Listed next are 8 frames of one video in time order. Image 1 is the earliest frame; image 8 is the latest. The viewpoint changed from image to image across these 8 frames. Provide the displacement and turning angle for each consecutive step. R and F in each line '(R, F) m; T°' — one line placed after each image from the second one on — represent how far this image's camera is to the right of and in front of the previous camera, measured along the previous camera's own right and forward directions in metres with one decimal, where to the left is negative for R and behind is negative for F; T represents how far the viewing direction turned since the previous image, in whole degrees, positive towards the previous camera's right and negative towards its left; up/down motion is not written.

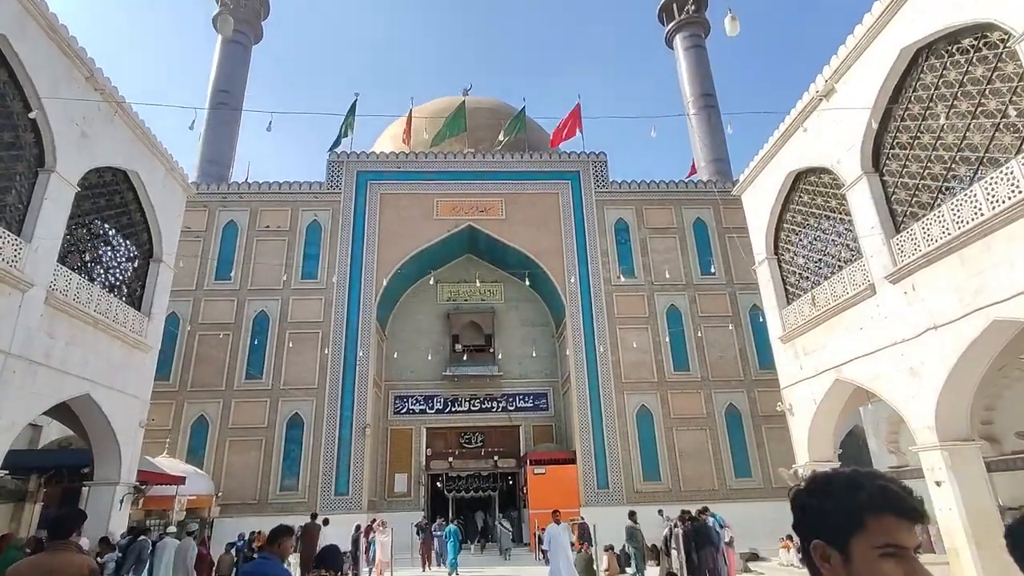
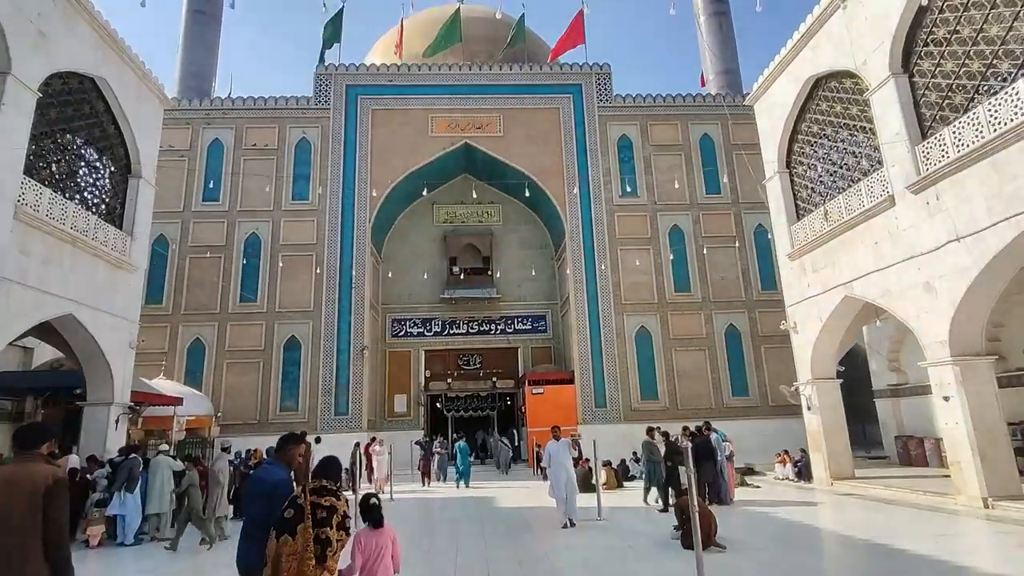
(0.0, +0.4) m; 0°
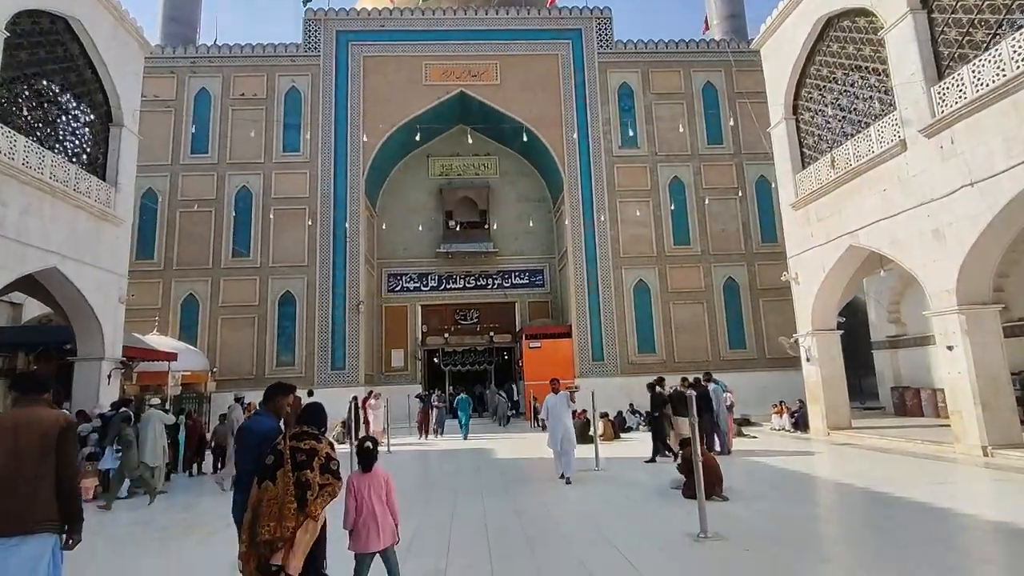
(0.0, +0.2) m; 0°
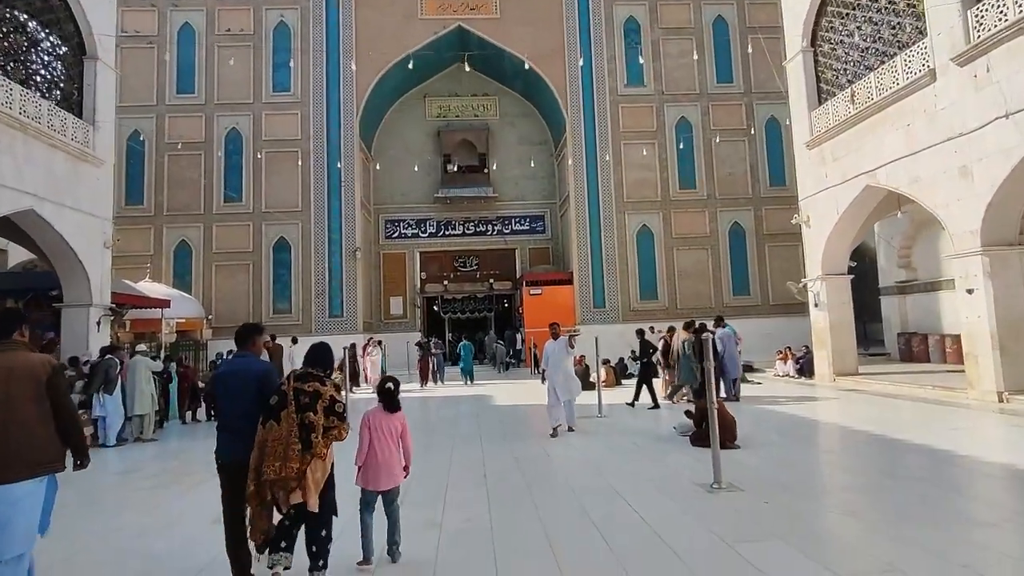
(0.0, +0.3) m; 0°
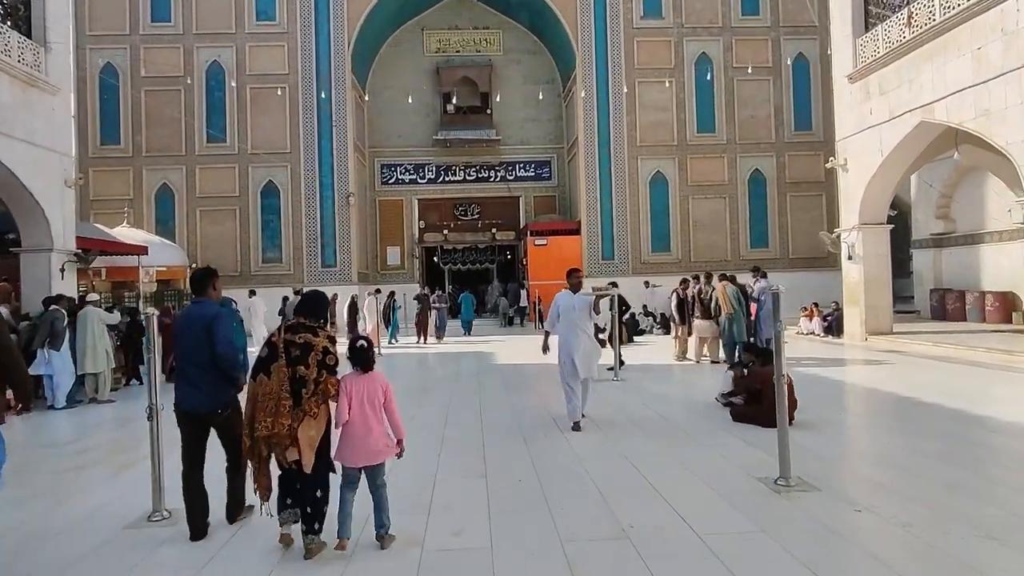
(0.0, +0.8) m; 0°
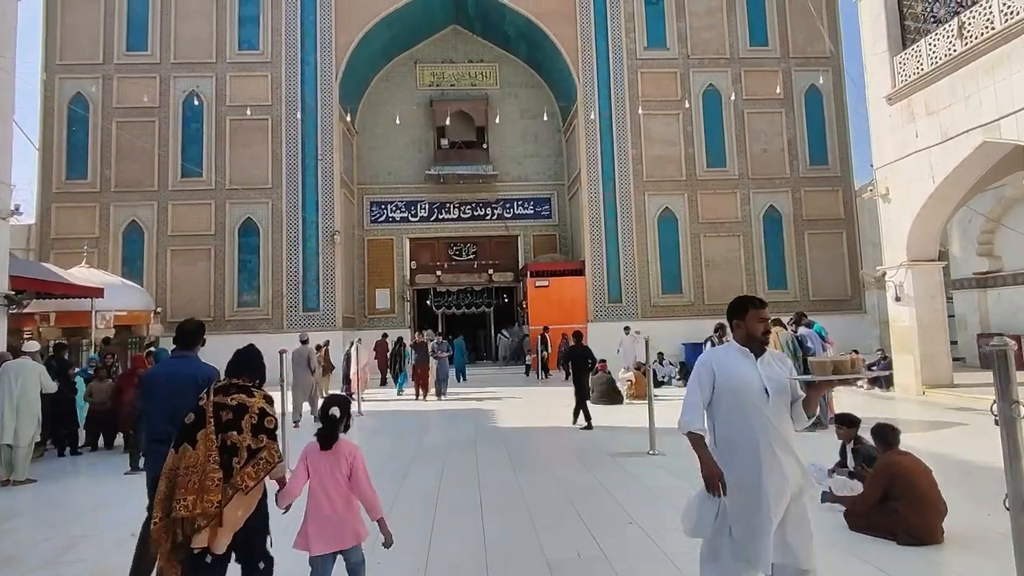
(-0.1, +1.1) m; +1°
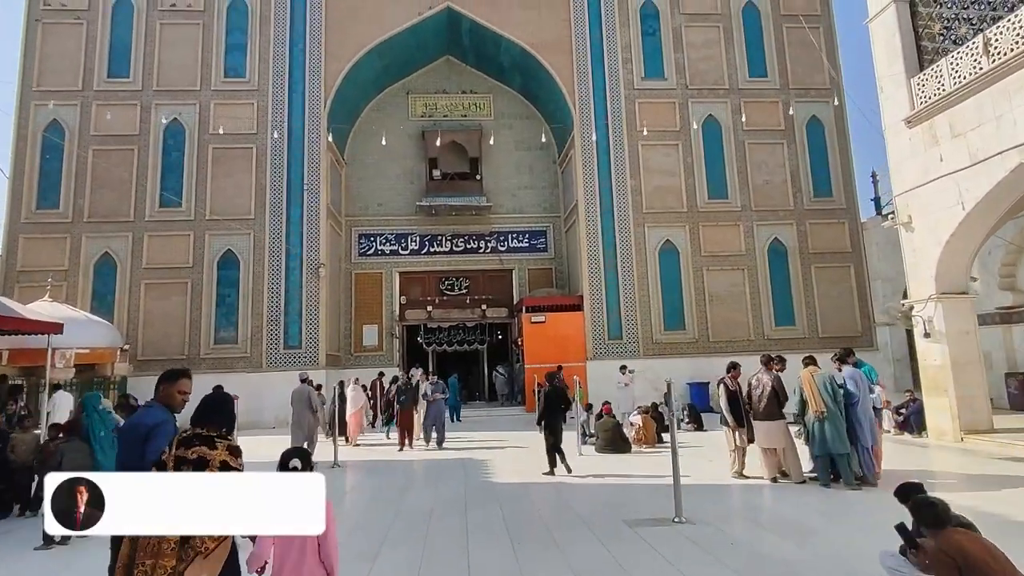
(0.0, +0.6) m; +1°
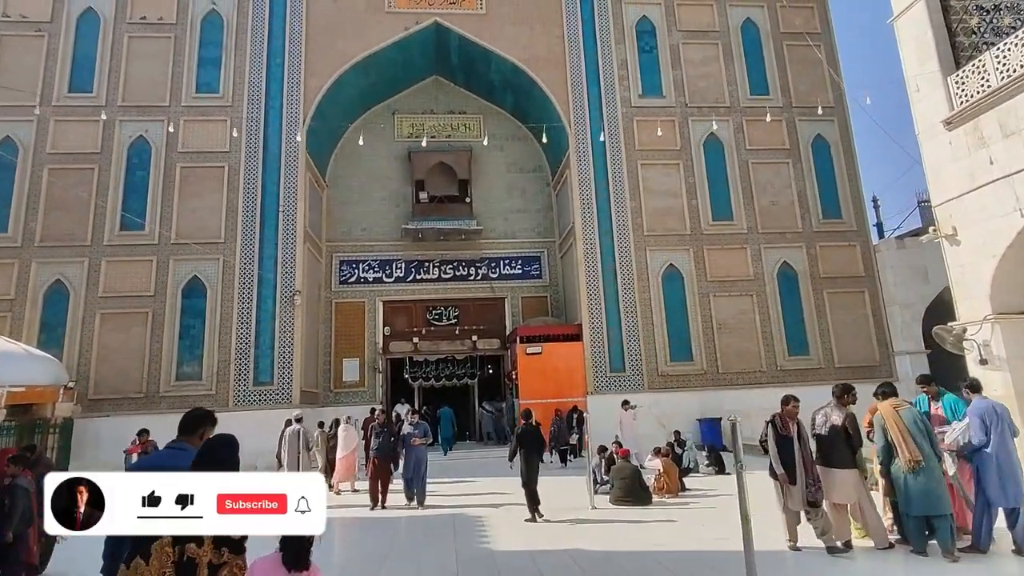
(-0.1, +0.9) m; +1°
